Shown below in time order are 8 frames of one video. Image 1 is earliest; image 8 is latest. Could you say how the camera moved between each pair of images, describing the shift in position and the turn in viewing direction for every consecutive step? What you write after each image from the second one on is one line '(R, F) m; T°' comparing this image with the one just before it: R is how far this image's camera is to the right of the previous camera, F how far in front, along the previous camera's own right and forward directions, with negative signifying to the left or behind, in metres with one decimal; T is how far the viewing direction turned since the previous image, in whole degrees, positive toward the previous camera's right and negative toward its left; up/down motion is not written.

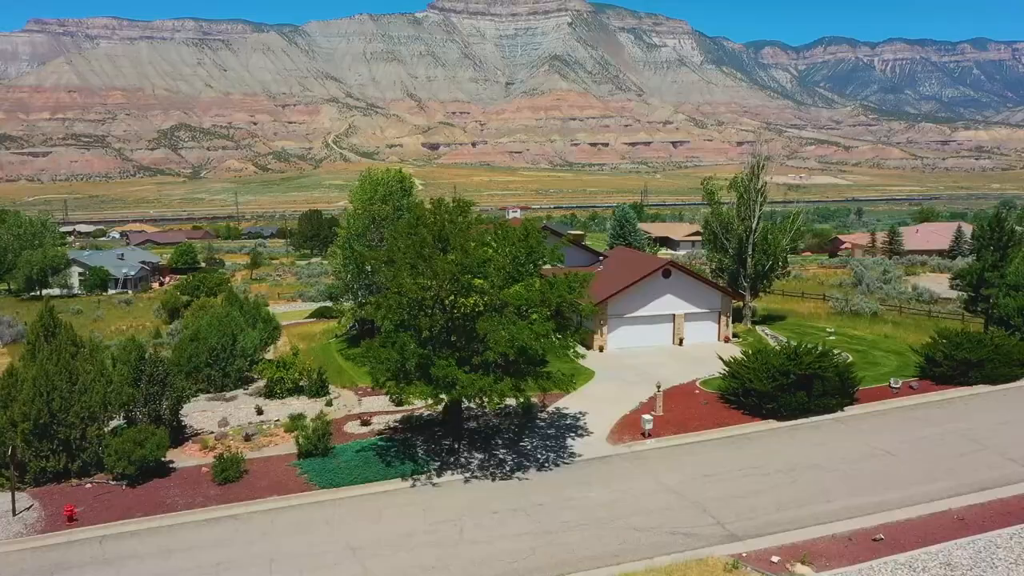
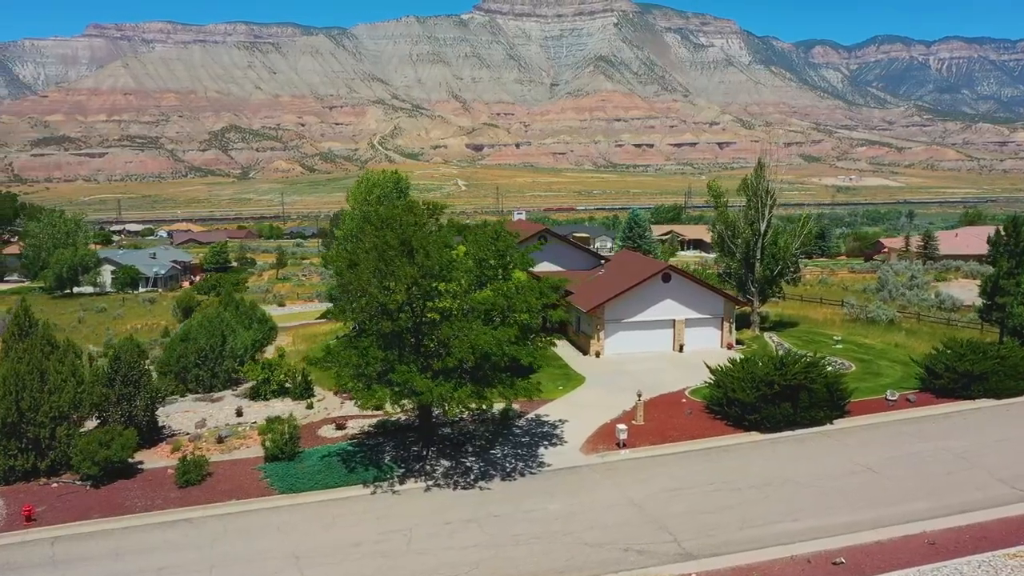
(+2.0, +0.6) m; -3°
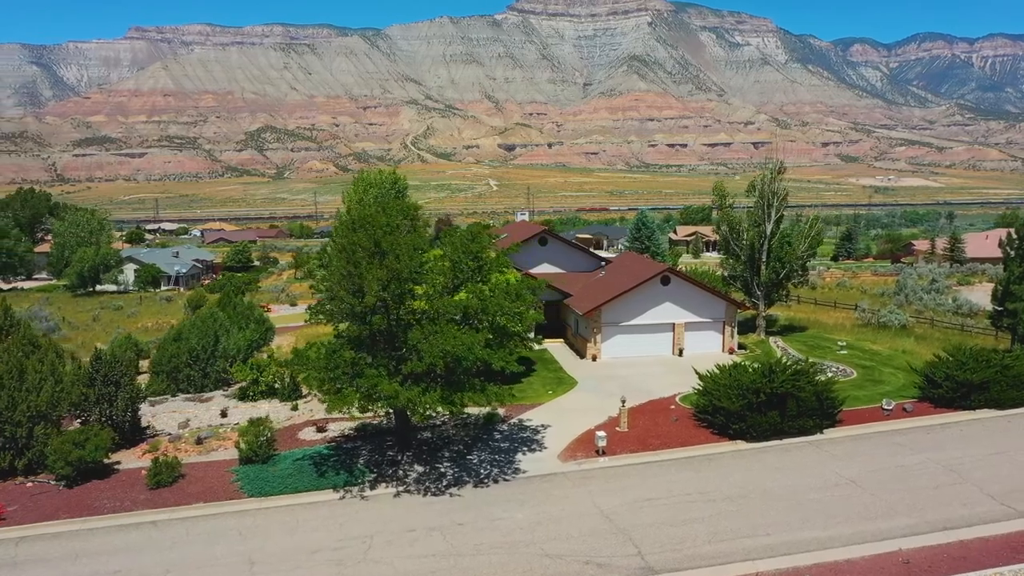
(+1.5, +0.5) m; -2°
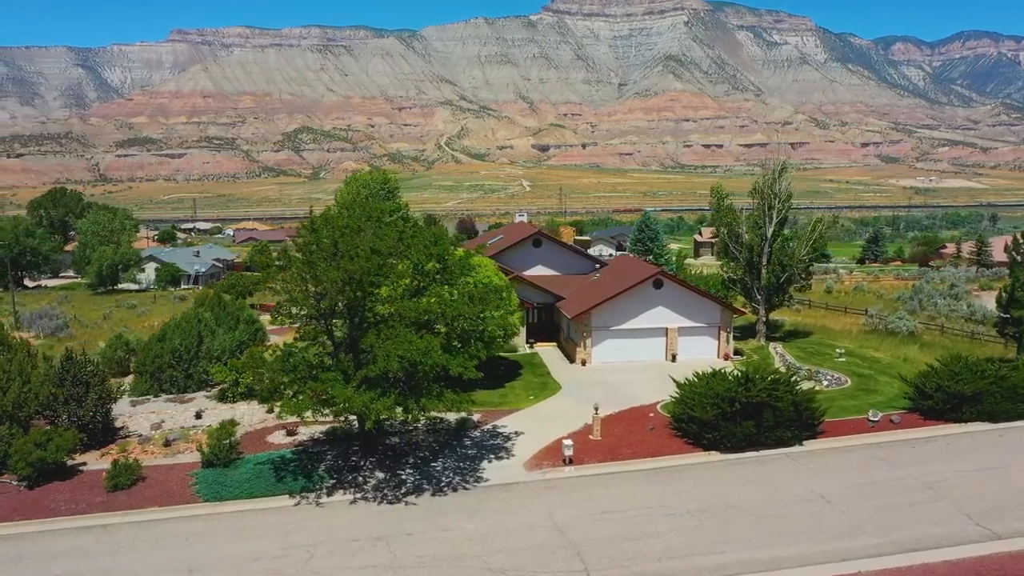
(+1.8, +0.6) m; -2°
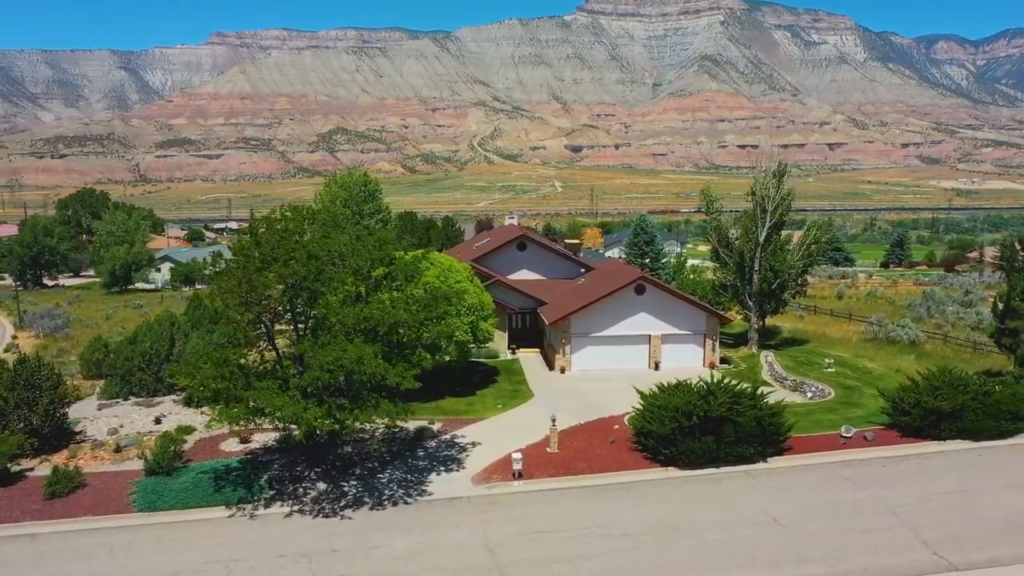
(+2.2, +0.8) m; -2°
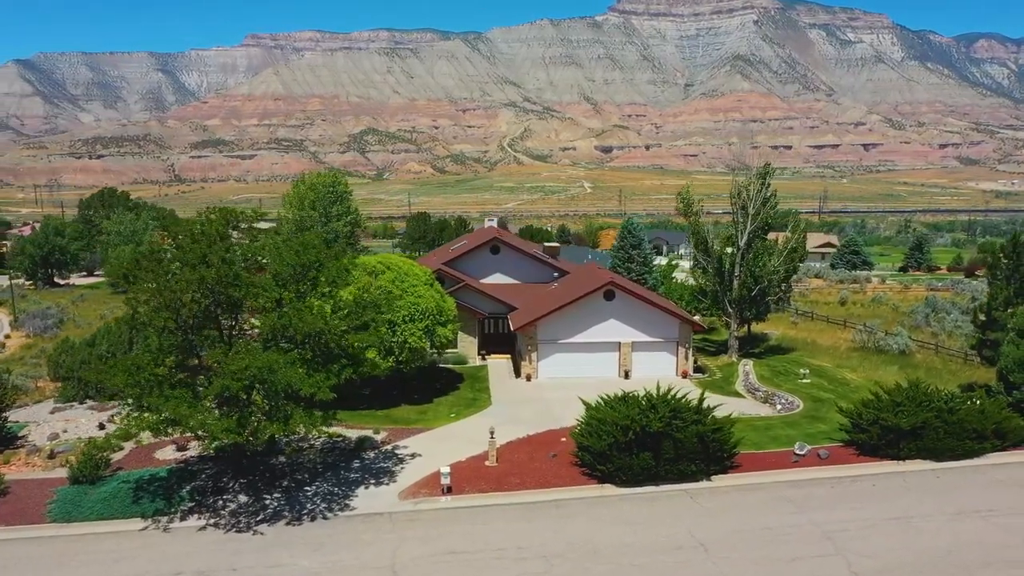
(+2.5, +0.9) m; -2°
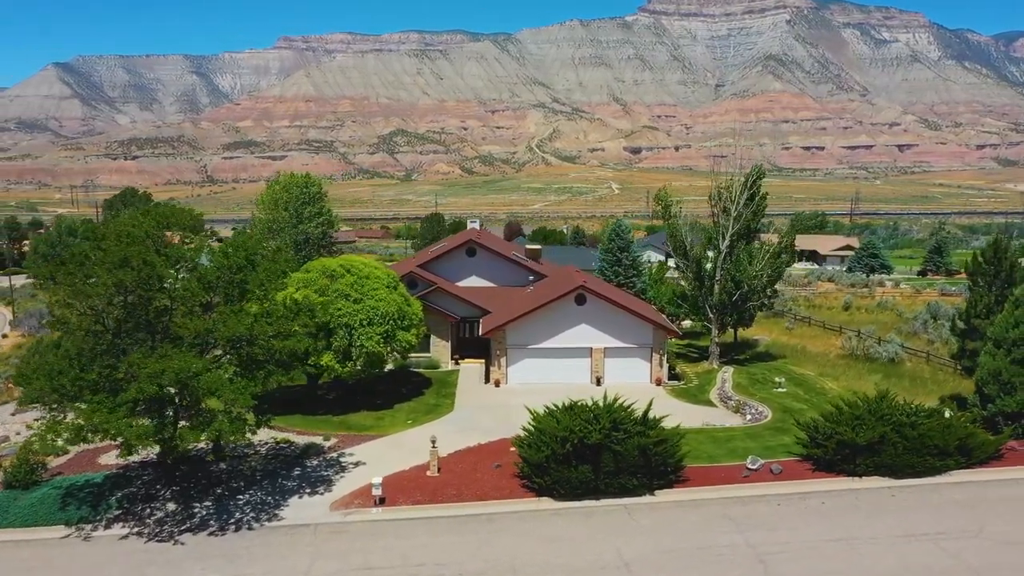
(+2.2, +0.8) m; -2°
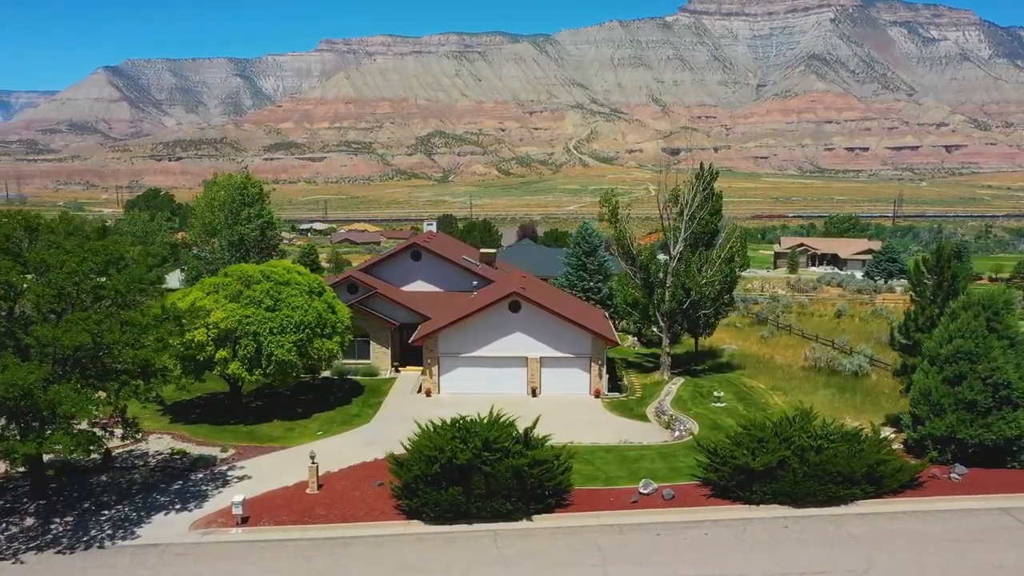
(+3.7, +1.3) m; -3°
